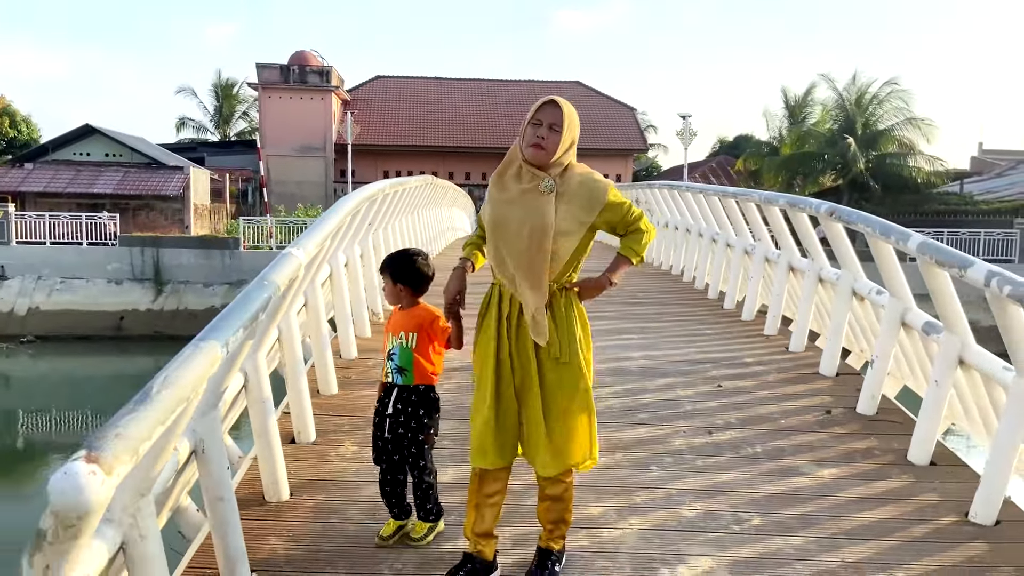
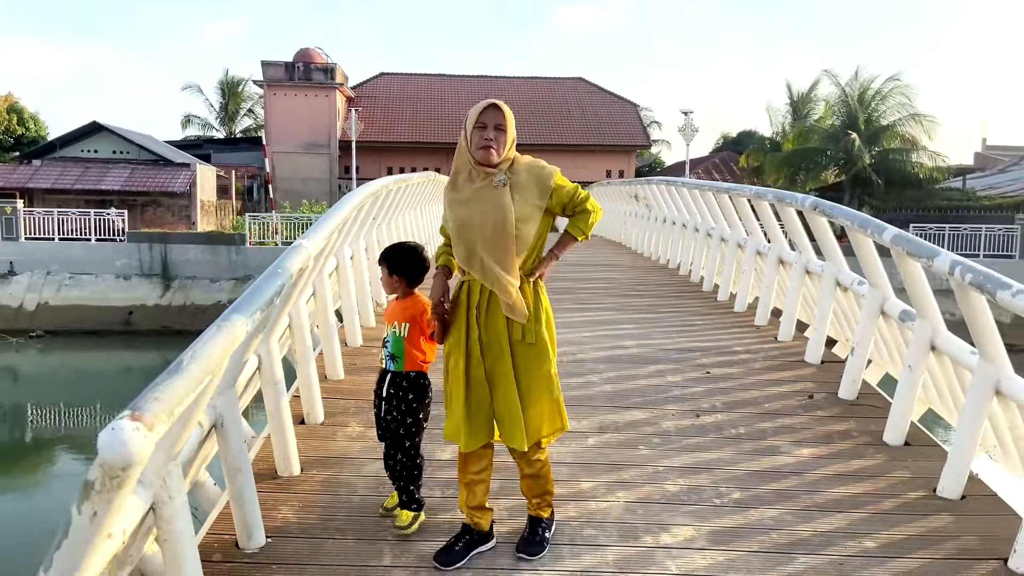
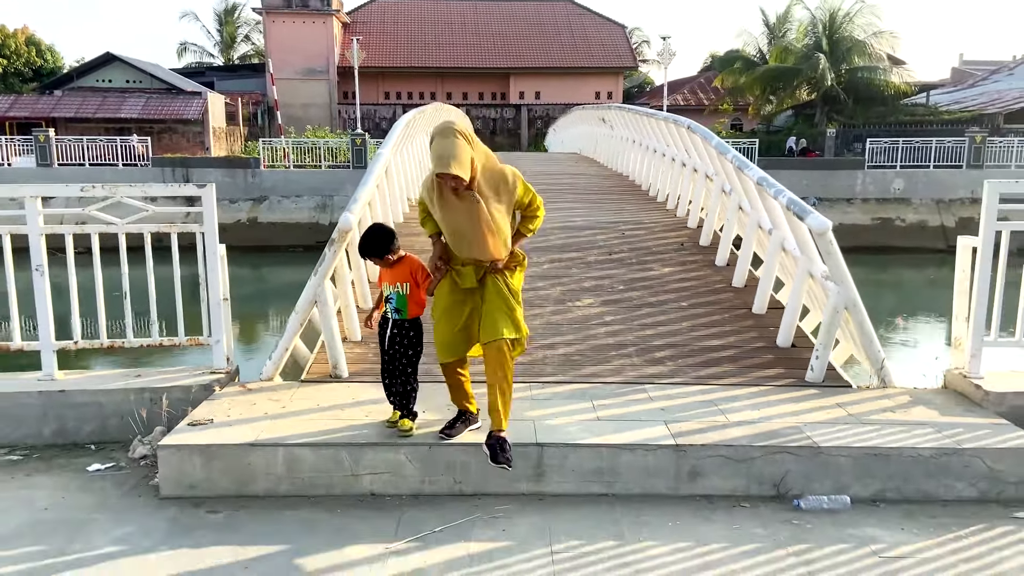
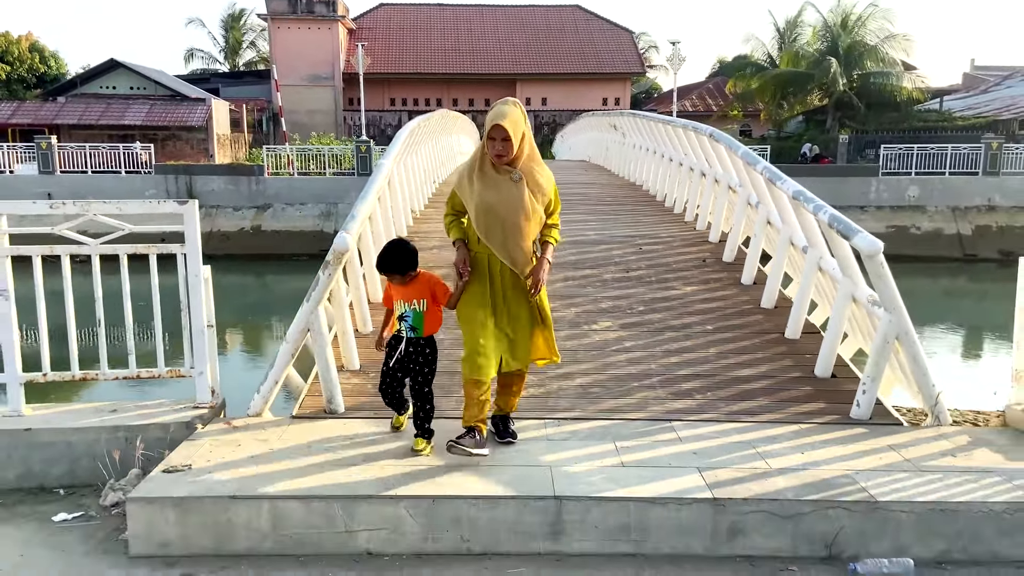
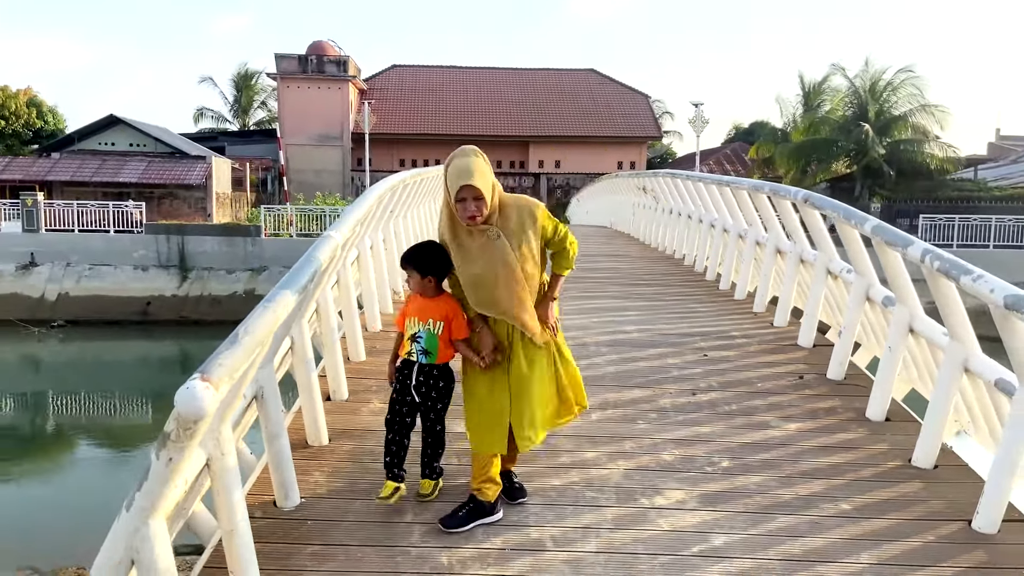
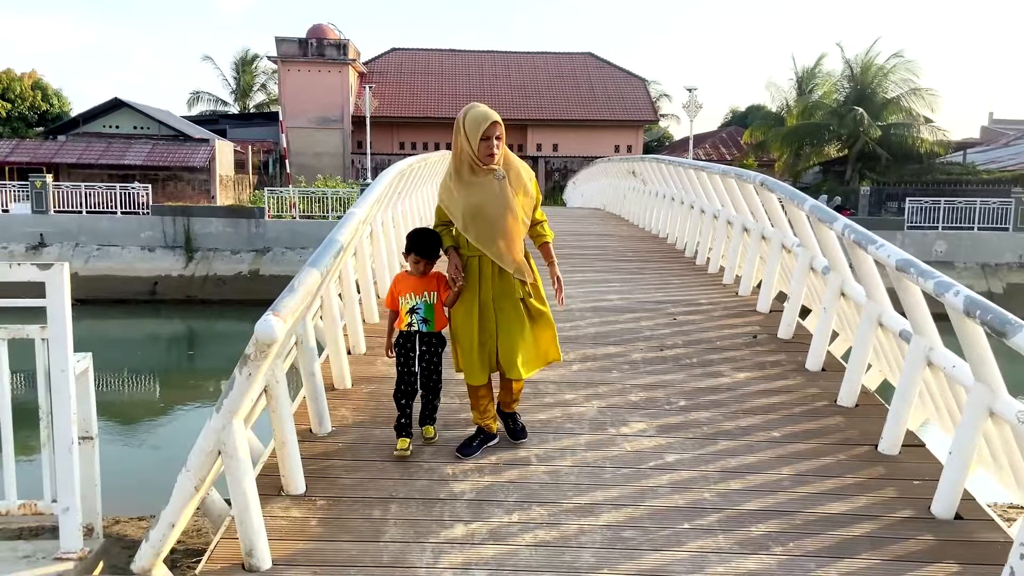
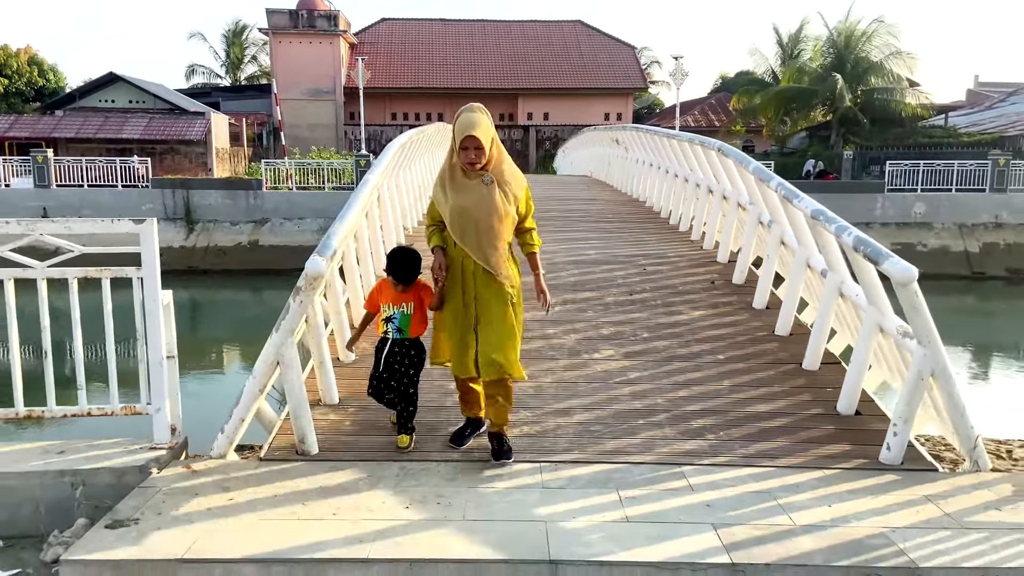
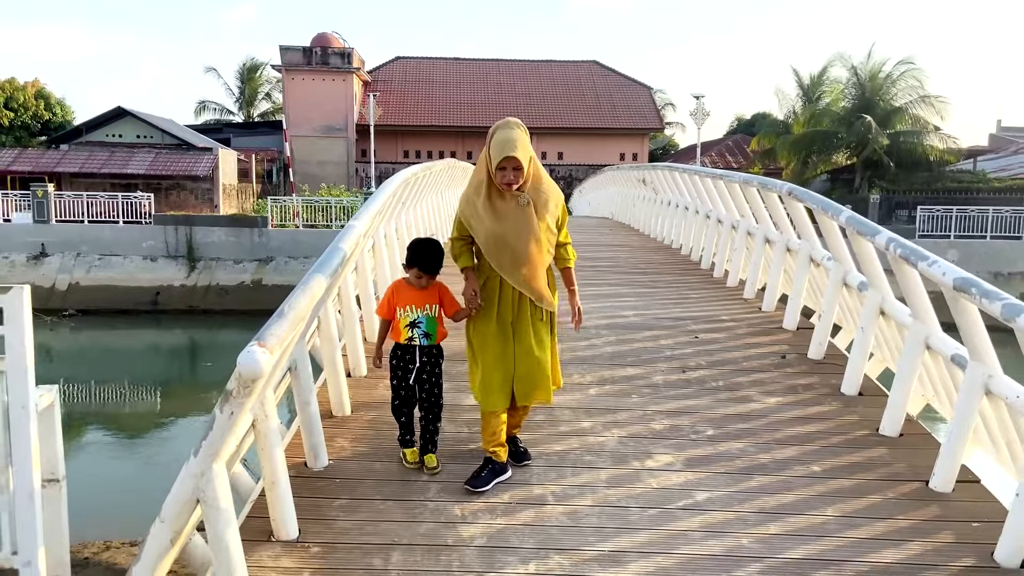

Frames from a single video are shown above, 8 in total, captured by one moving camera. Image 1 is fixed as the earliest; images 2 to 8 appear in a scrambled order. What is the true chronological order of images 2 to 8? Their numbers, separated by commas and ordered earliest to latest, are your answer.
2, 5, 8, 6, 7, 4, 3
